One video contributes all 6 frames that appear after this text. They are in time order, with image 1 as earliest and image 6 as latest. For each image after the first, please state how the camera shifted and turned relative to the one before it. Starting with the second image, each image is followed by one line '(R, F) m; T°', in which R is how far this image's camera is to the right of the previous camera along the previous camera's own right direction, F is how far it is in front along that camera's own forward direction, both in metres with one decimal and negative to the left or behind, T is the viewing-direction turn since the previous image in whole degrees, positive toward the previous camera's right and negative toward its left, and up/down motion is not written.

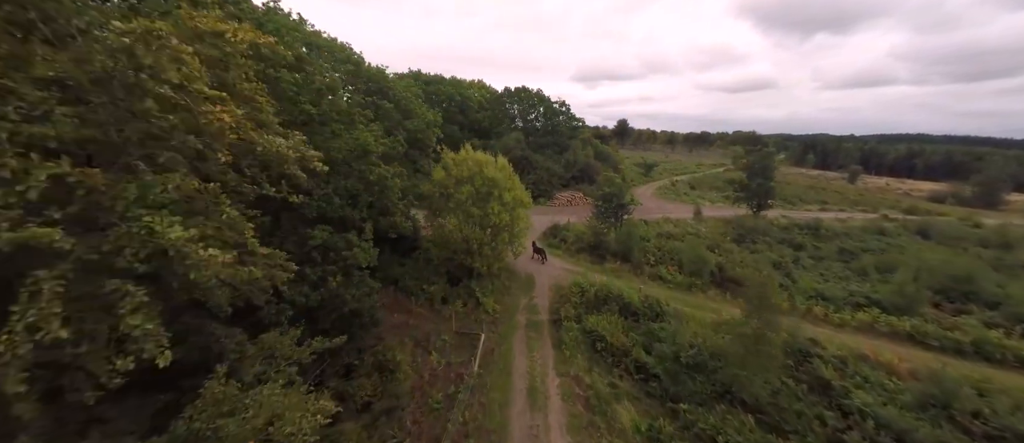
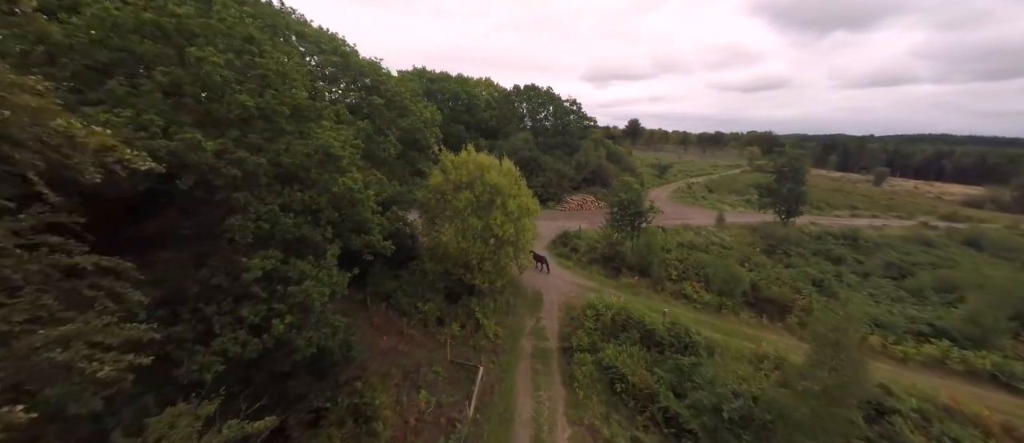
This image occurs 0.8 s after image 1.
(+0.2, +2.4) m; -1°
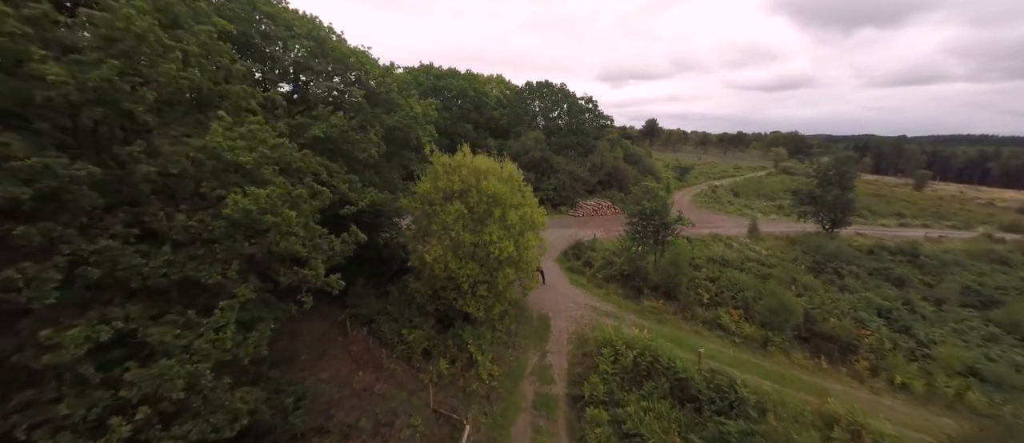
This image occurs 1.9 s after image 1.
(+0.5, +2.9) m; -2°
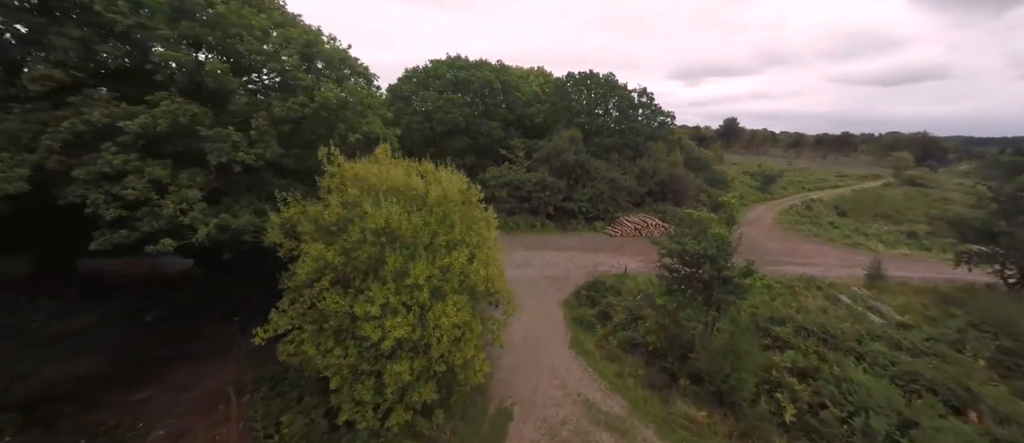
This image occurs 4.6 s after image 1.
(+3.5, +6.5) m; -10°
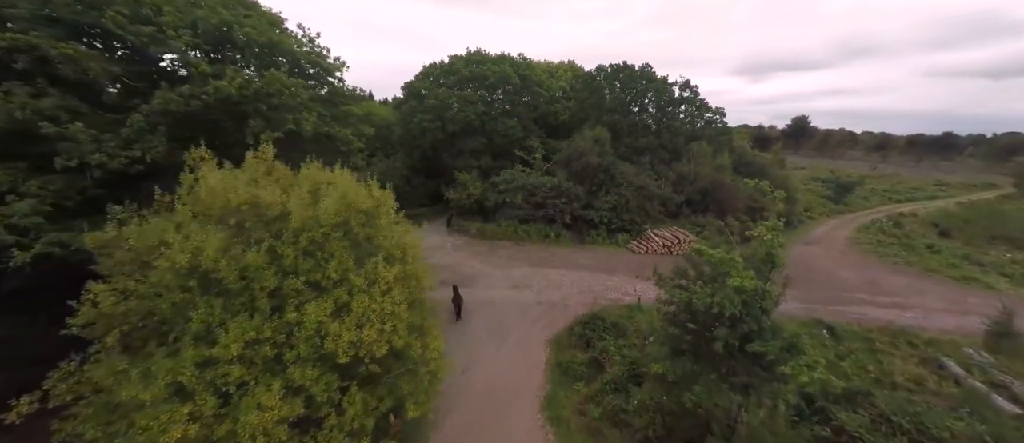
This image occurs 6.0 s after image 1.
(+2.6, +3.3) m; -7°
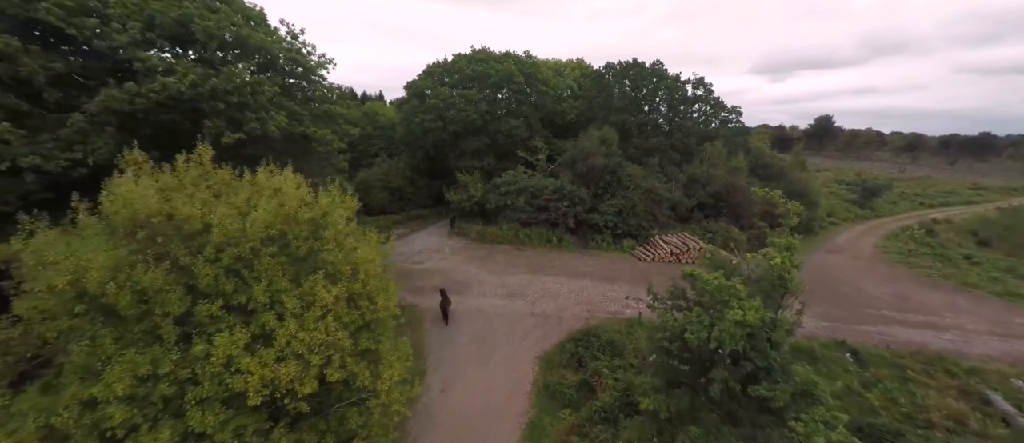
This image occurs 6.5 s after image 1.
(+0.9, +1.0) m; -2°
